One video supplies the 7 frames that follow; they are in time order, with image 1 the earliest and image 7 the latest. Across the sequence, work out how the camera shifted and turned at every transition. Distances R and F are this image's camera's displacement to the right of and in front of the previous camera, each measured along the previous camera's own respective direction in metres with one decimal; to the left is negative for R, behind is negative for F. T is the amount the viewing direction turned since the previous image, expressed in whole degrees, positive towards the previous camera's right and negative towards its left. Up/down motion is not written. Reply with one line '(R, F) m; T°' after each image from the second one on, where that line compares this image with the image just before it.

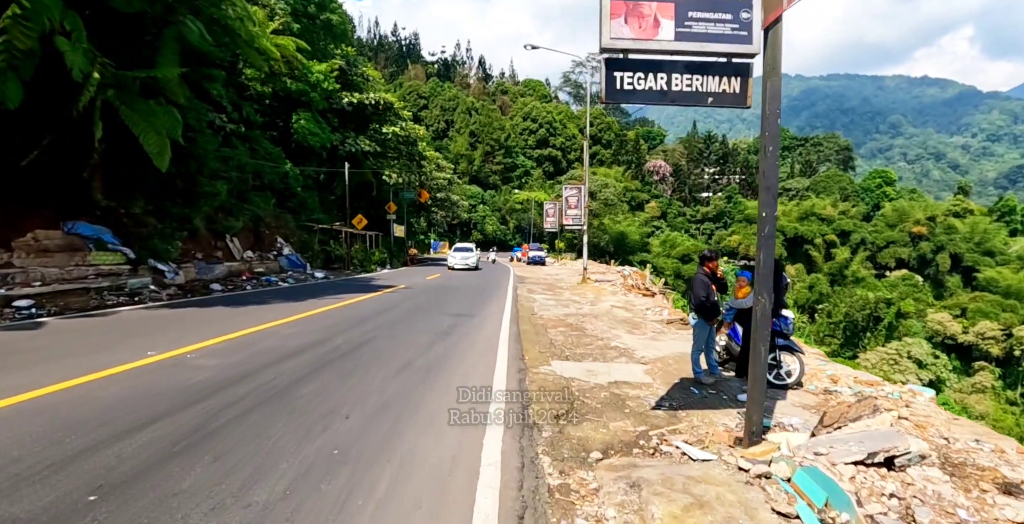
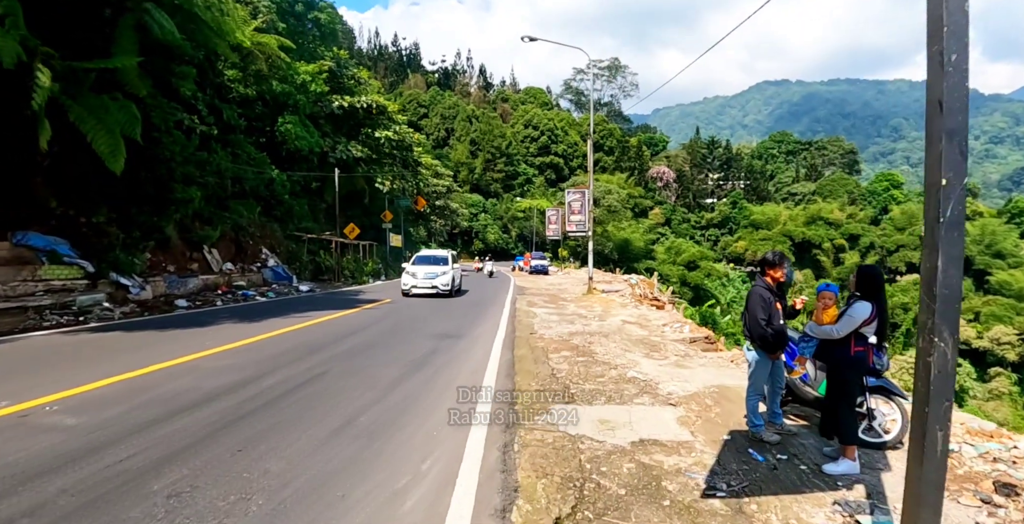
(+0.2, +1.6) m; 0°
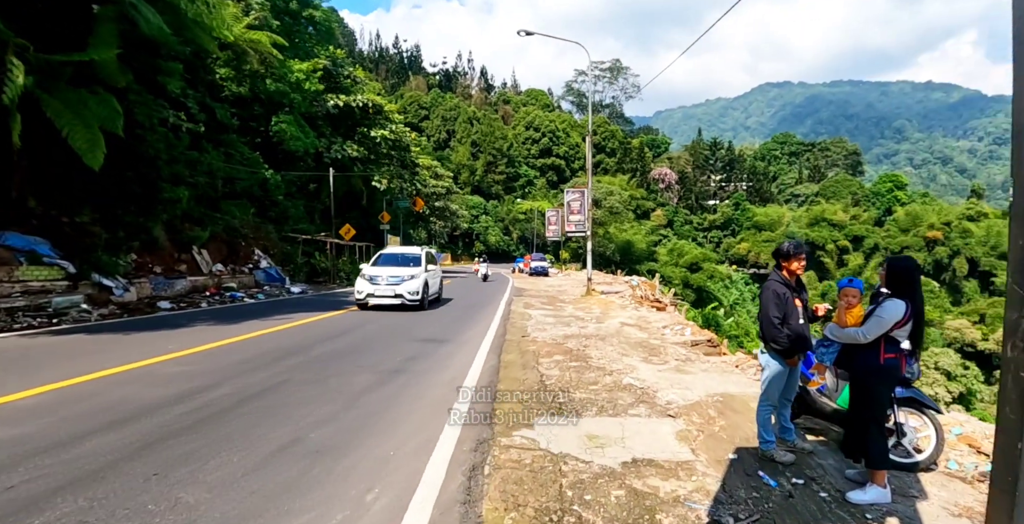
(+0.2, +0.5) m; 0°
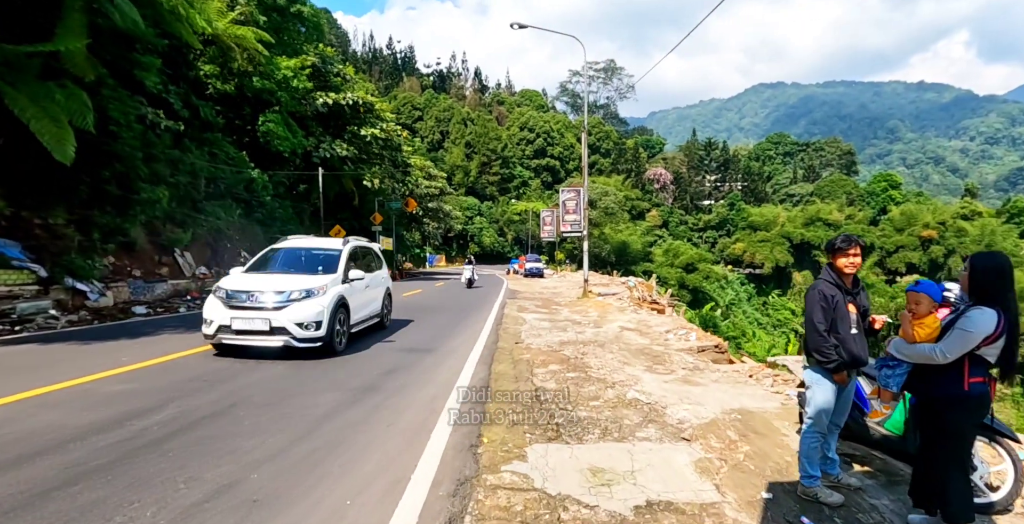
(0.0, +0.6) m; 0°
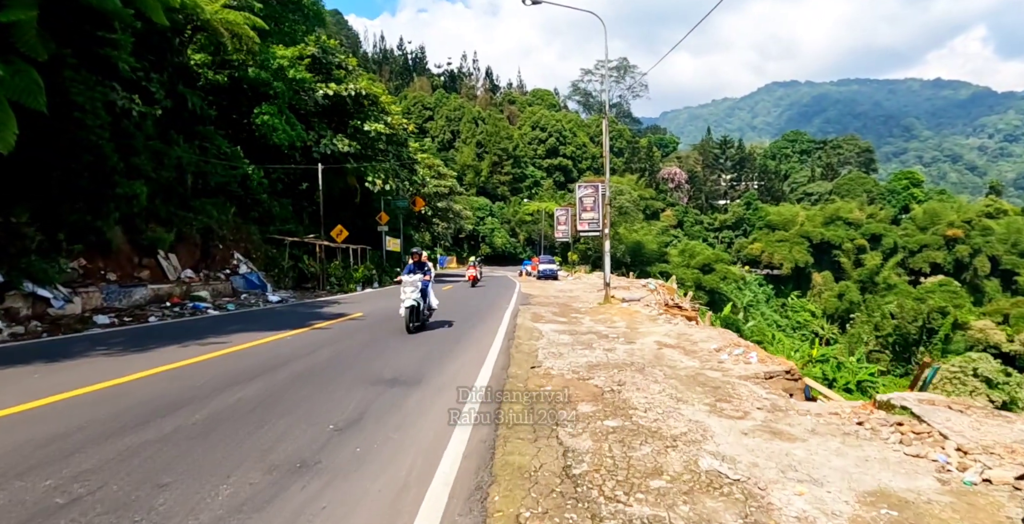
(0.0, +1.7) m; -1°
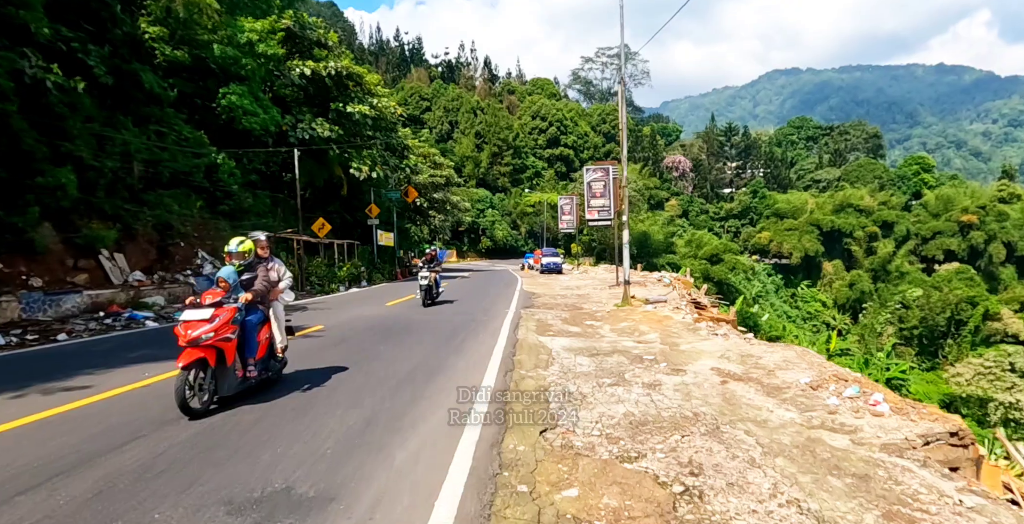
(+0.1, +2.5) m; 0°
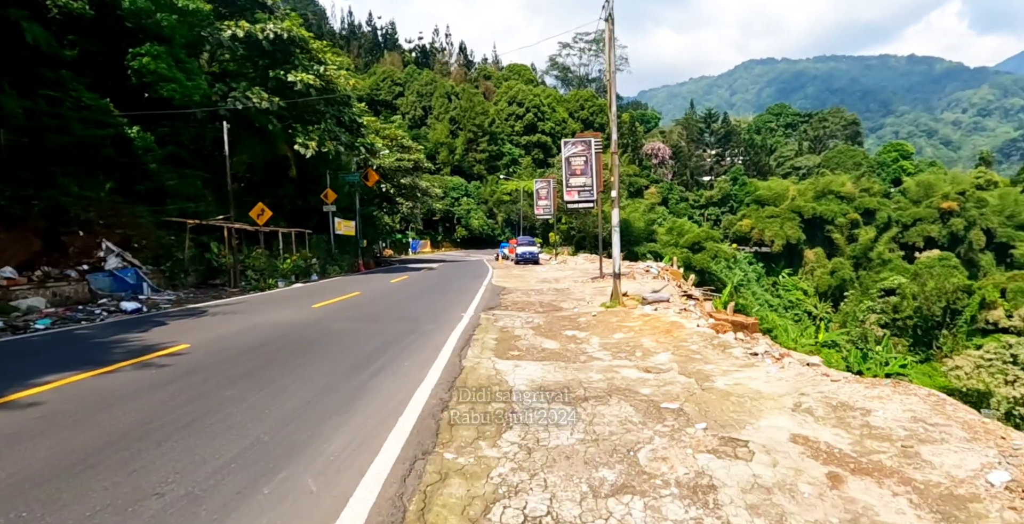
(+0.4, +2.8) m; +2°
